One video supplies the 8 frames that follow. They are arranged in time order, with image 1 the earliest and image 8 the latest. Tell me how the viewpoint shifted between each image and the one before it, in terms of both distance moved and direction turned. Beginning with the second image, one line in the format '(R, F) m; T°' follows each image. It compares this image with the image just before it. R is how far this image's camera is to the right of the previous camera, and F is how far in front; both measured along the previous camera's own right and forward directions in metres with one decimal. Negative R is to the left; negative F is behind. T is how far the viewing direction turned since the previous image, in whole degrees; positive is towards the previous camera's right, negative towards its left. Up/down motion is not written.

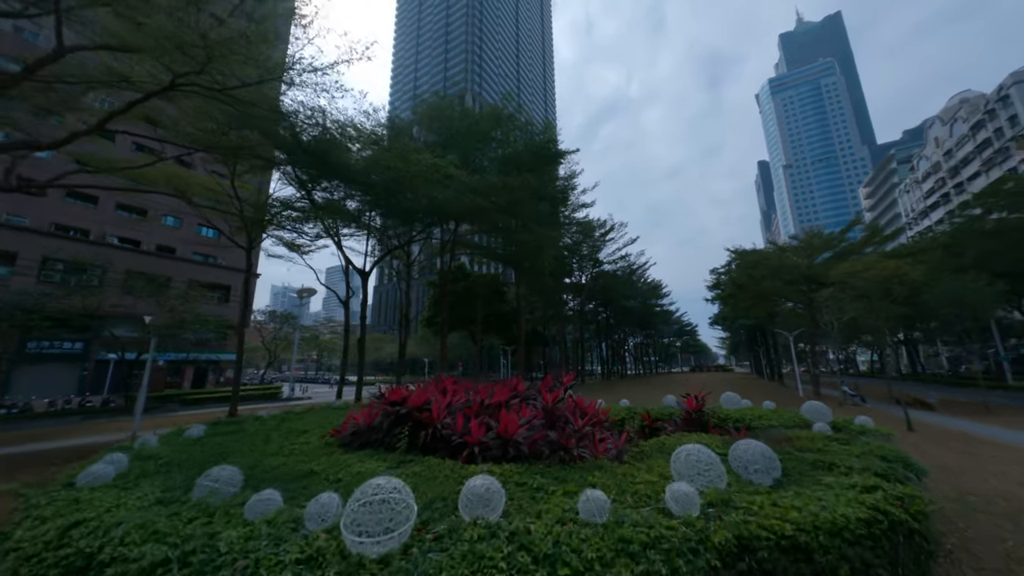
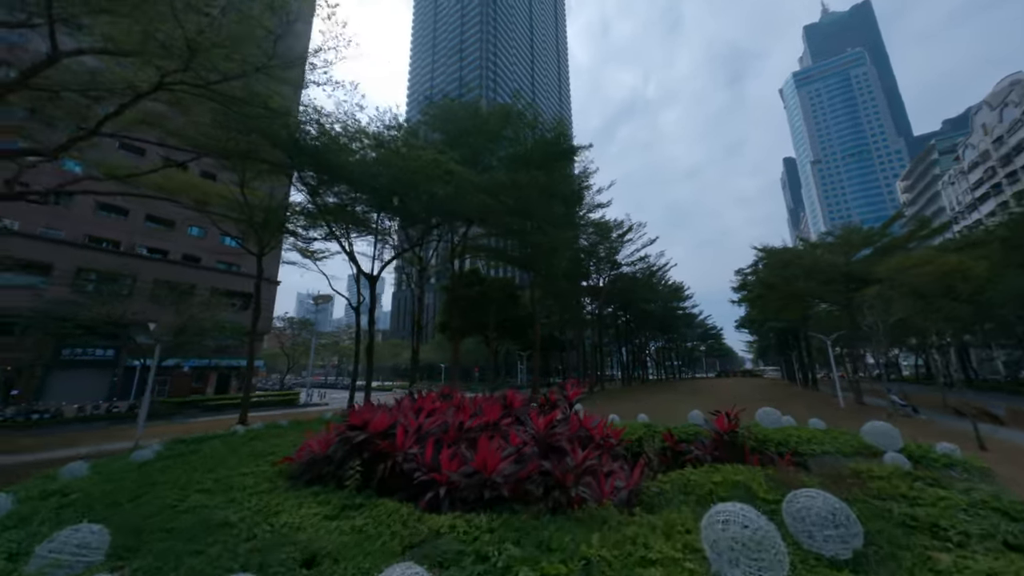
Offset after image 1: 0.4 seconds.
(+0.3, +0.8) m; -3°
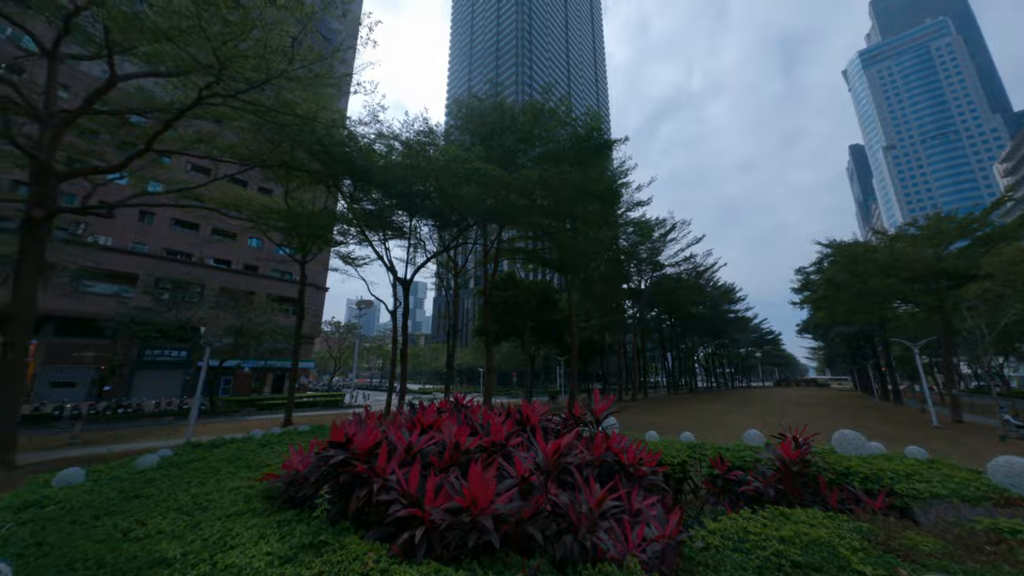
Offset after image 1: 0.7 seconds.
(+0.3, +0.6) m; -6°
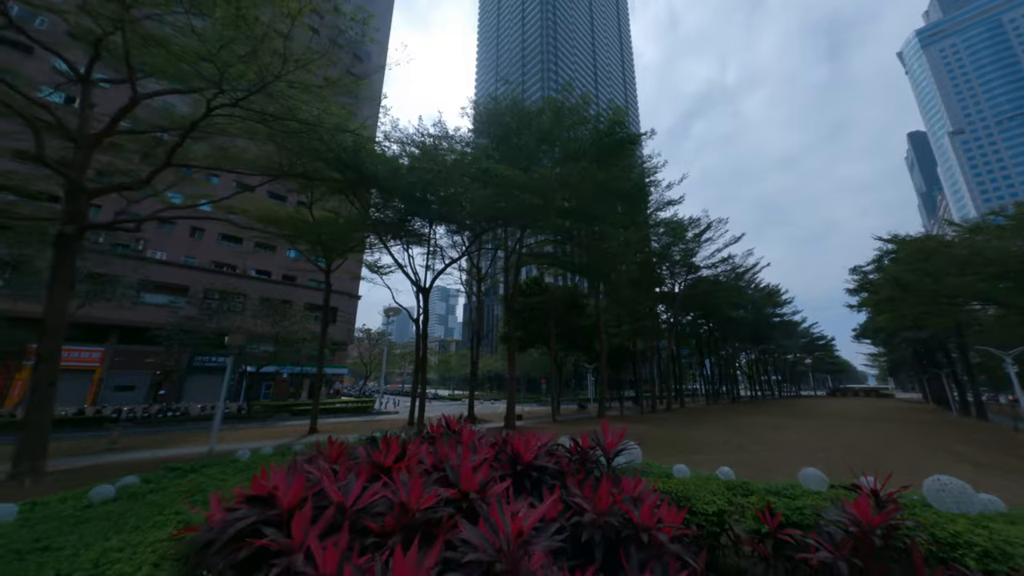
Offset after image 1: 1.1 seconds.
(+0.4, +0.7) m; -5°
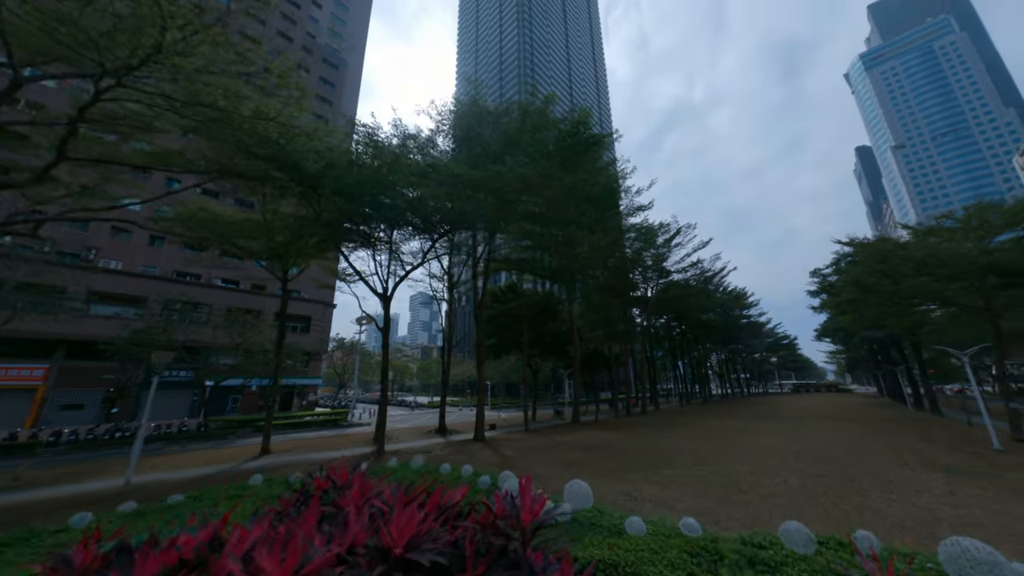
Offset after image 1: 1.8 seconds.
(+0.3, +0.6) m; +4°
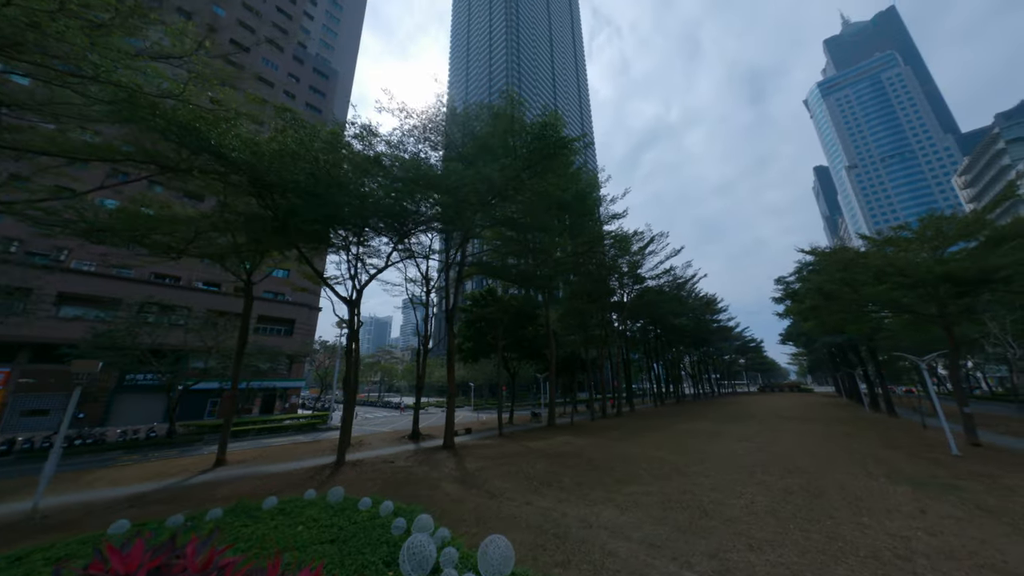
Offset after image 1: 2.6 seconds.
(+0.6, +0.7) m; +3°
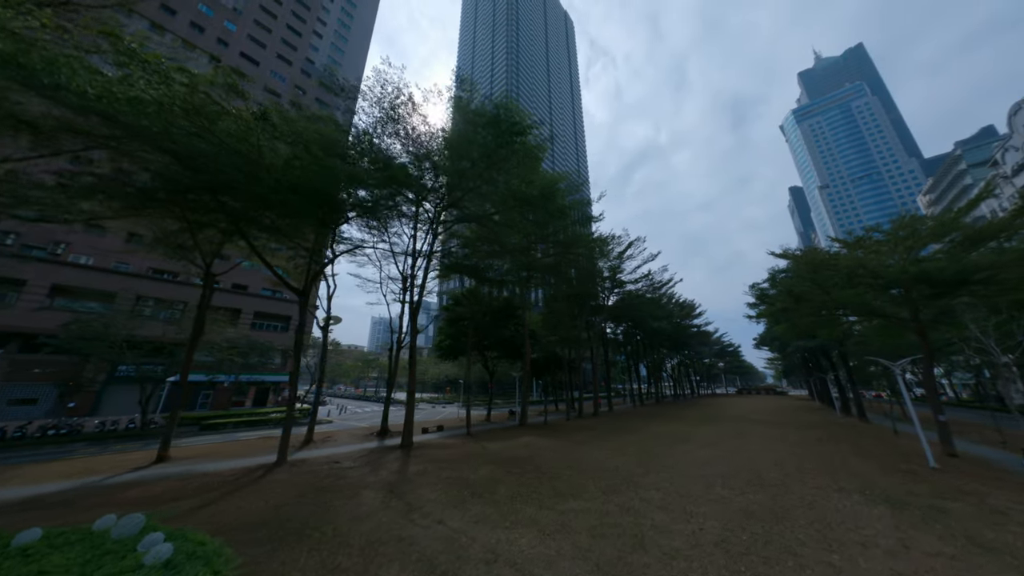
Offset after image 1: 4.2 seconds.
(+1.2, +1.2) m; +2°
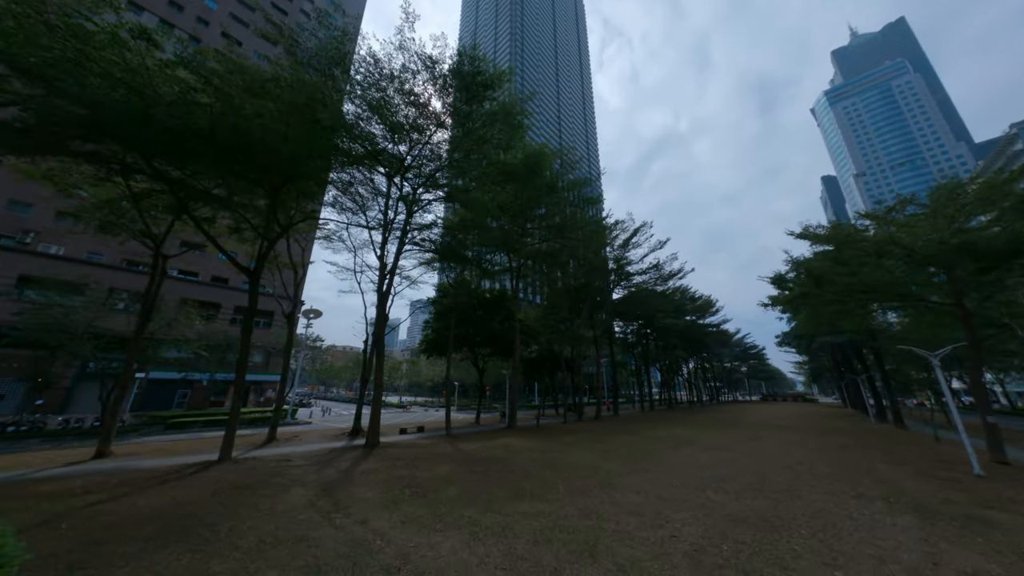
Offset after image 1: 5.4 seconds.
(+1.1, +0.8) m; -3°
